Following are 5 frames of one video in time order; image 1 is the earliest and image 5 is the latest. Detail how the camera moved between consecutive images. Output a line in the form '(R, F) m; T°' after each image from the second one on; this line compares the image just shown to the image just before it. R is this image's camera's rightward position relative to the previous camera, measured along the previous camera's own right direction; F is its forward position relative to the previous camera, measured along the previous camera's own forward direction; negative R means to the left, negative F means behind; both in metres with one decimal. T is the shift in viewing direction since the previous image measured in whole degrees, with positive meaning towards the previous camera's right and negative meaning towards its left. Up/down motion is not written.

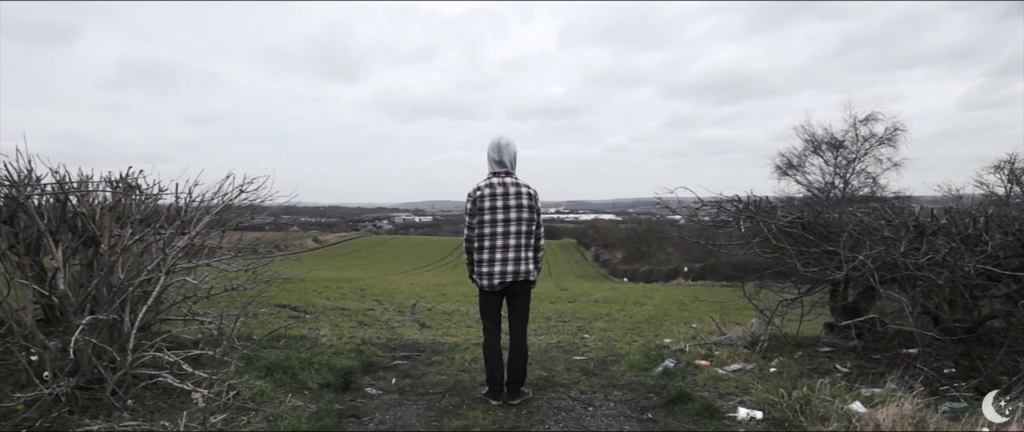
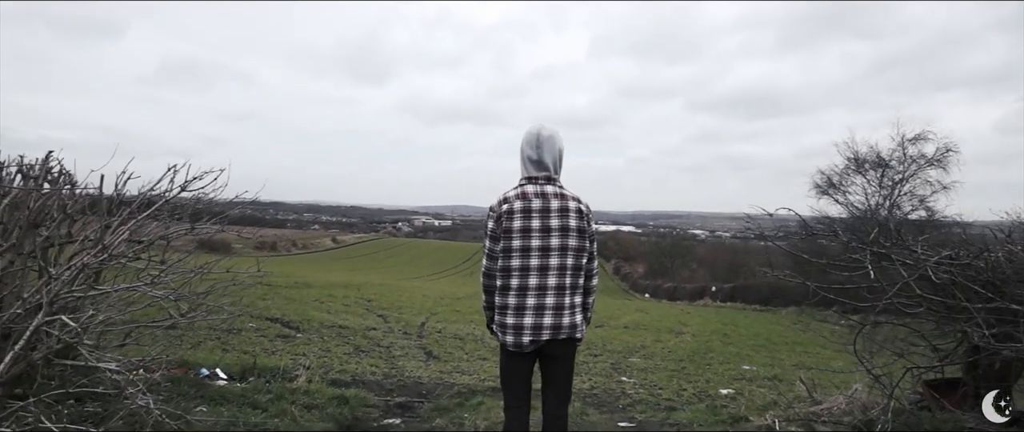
(-0.1, +1.4) m; -2°
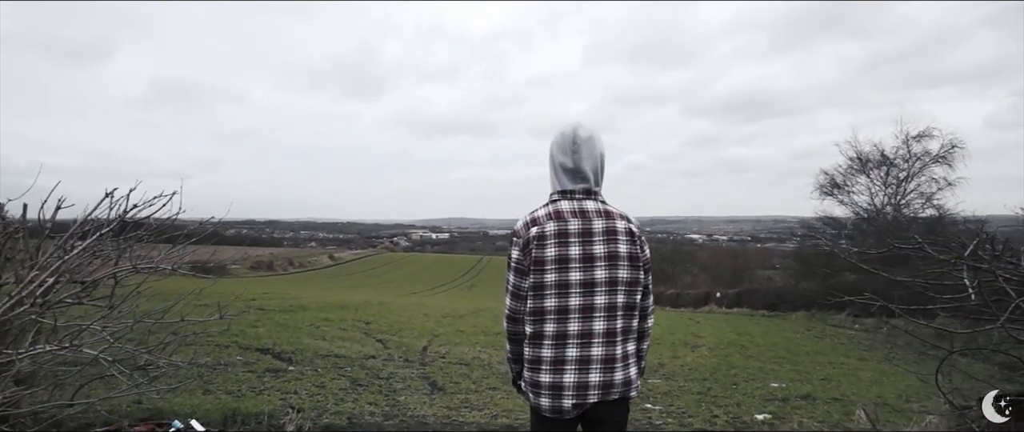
(-0.1, +0.6) m; 0°
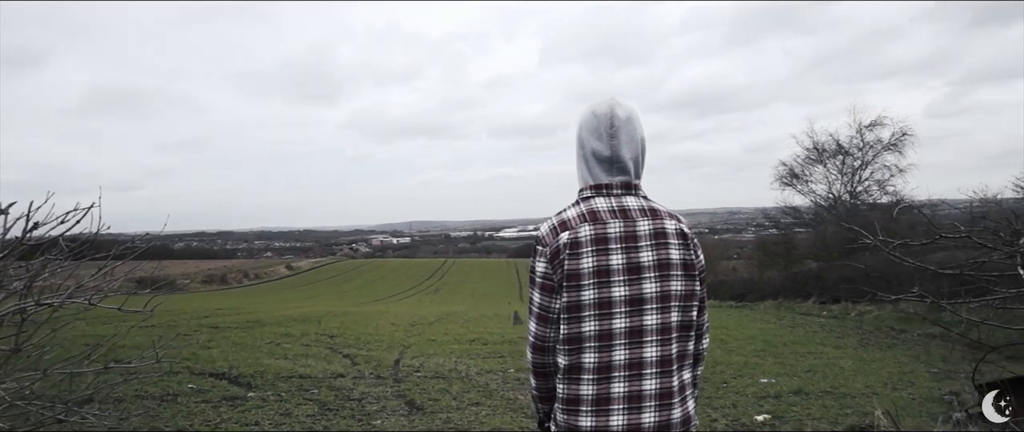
(-0.2, +0.5) m; +4°
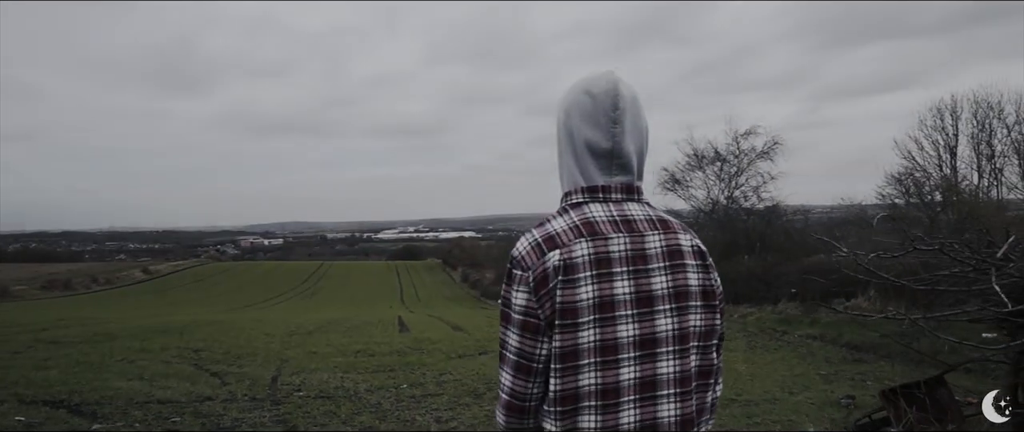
(-0.2, +0.6) m; +11°
